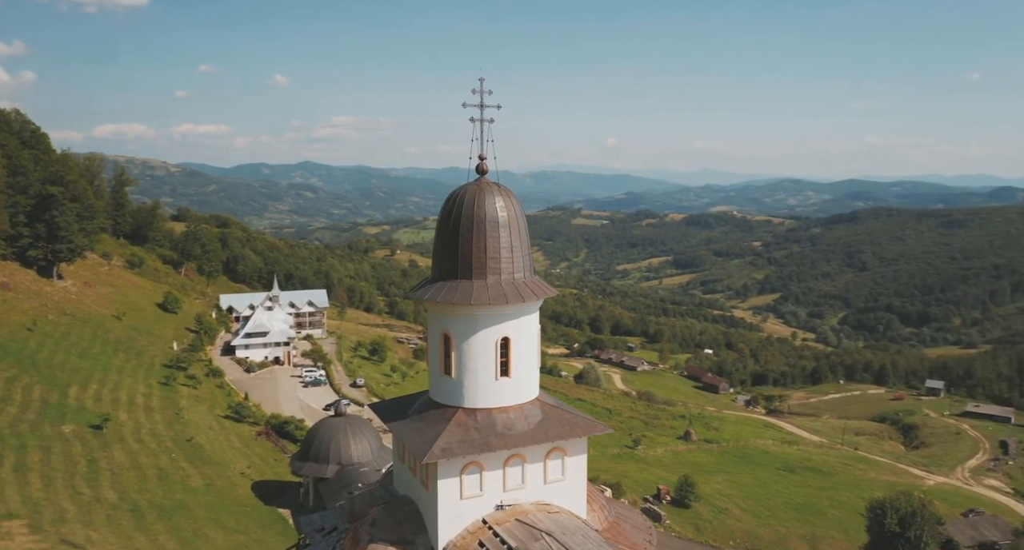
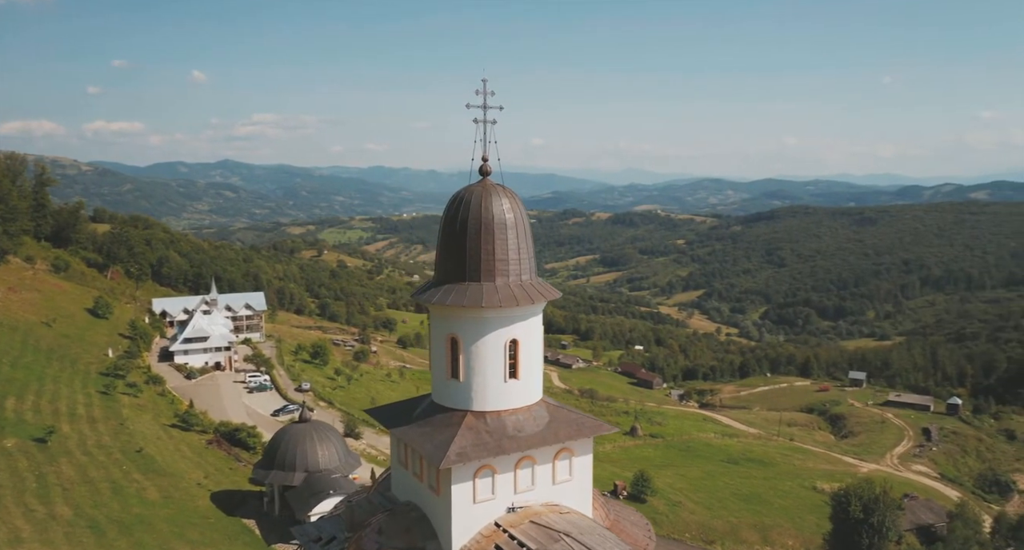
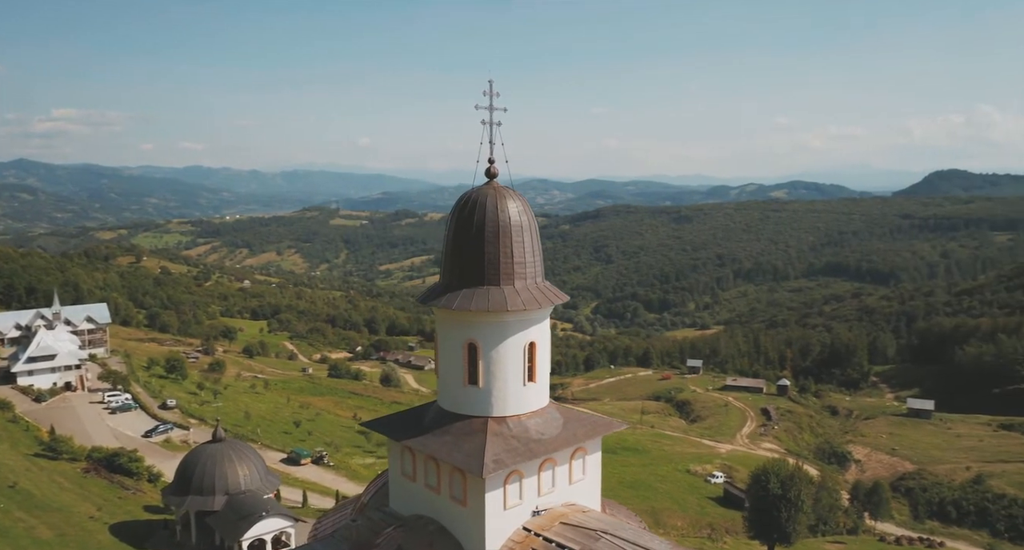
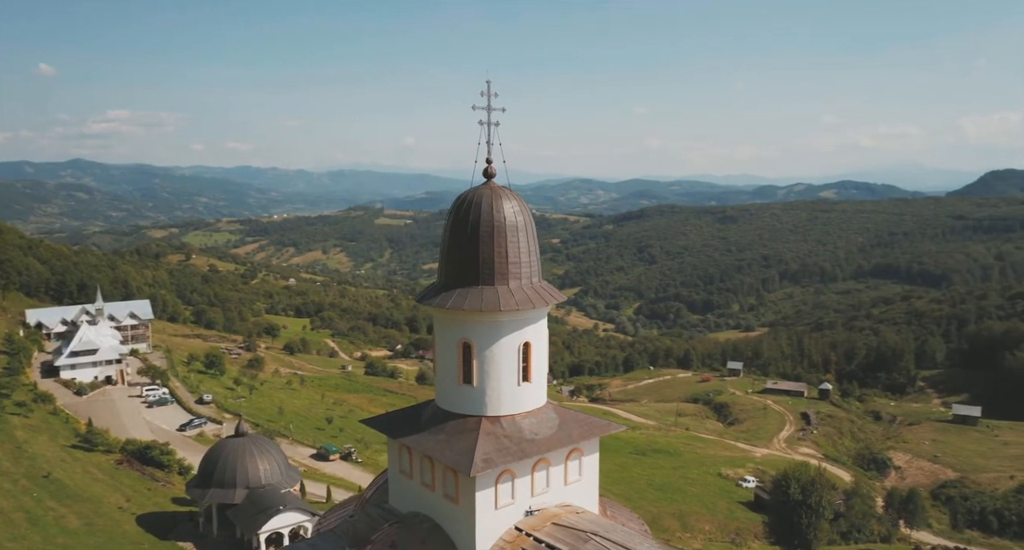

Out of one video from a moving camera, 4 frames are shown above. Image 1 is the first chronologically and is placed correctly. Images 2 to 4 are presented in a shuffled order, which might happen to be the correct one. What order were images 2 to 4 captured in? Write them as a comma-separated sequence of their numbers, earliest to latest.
2, 4, 3
